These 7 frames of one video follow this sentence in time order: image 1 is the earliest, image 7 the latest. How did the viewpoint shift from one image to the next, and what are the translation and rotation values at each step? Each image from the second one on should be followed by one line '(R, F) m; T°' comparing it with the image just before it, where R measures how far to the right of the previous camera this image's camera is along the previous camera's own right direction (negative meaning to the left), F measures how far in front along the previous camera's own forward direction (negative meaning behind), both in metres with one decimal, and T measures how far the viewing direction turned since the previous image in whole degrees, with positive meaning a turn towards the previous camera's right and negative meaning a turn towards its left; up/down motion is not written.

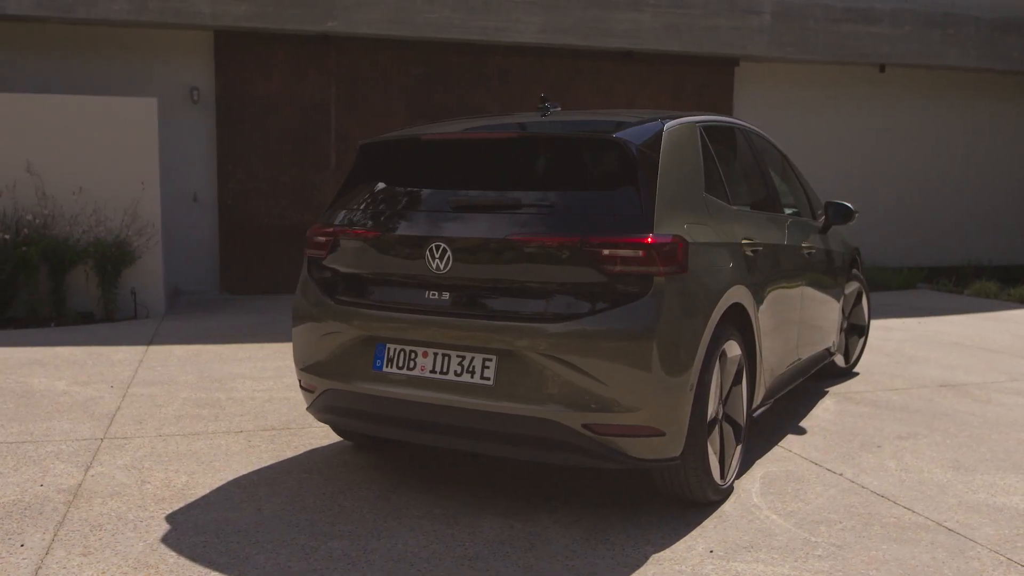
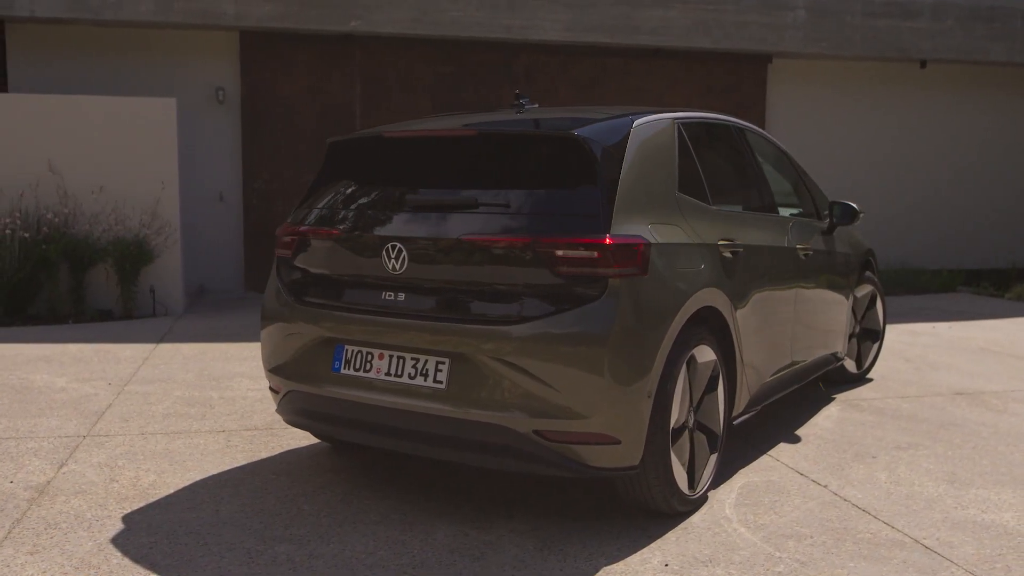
(+0.4, +0.1) m; -3°
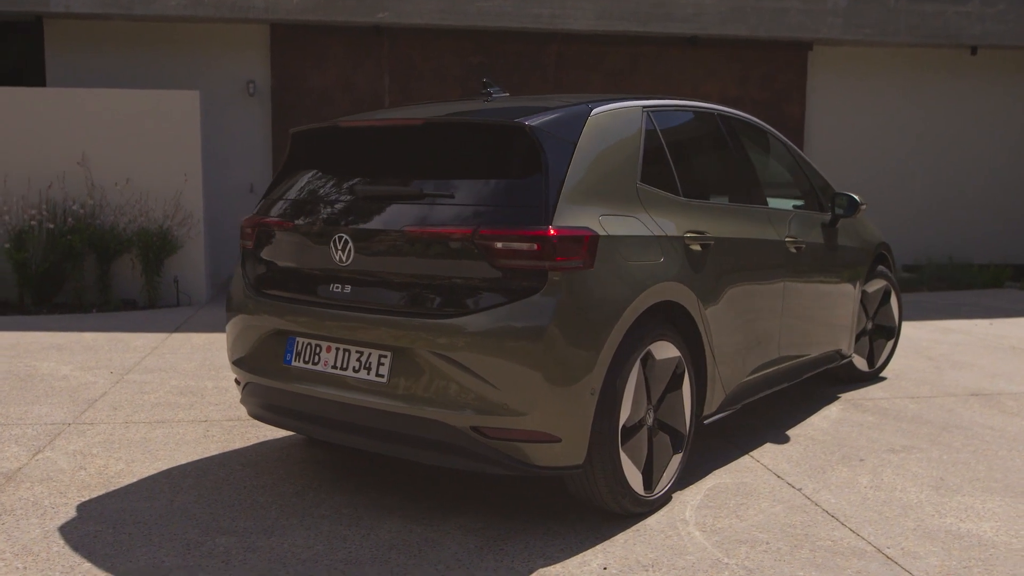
(+0.5, +0.1) m; -4°
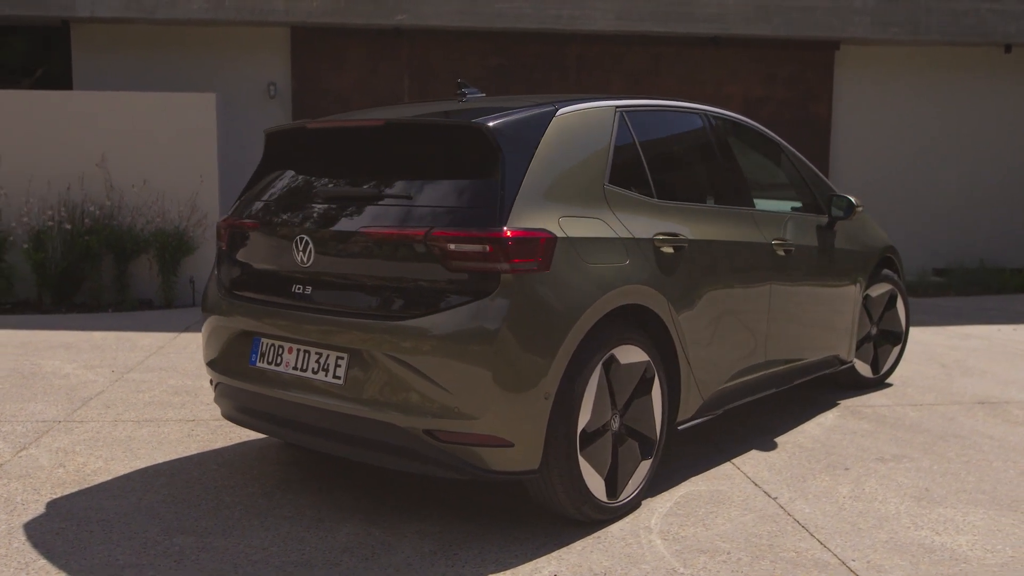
(+0.3, 0.0) m; -3°
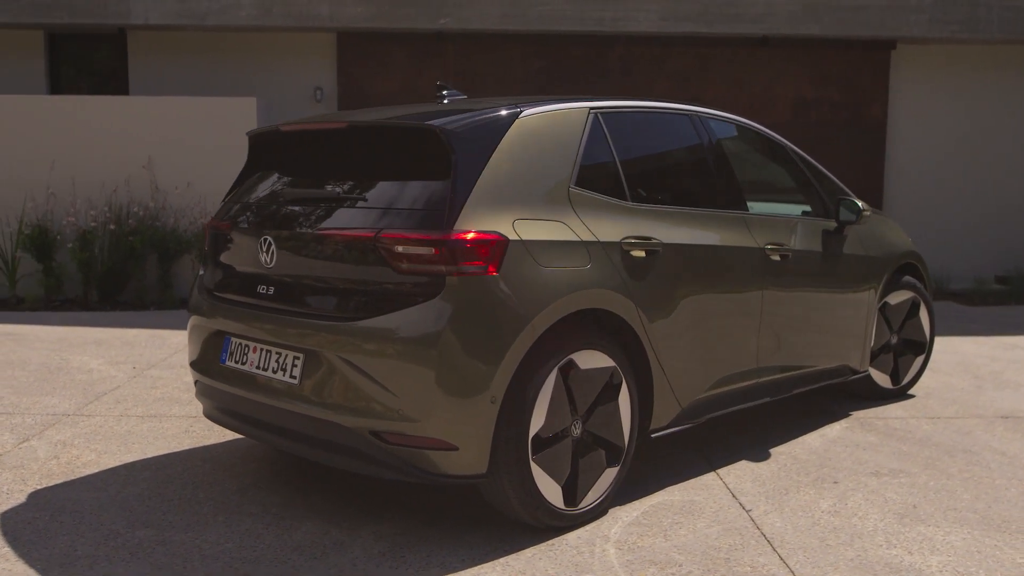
(+0.5, 0.0) m; -5°
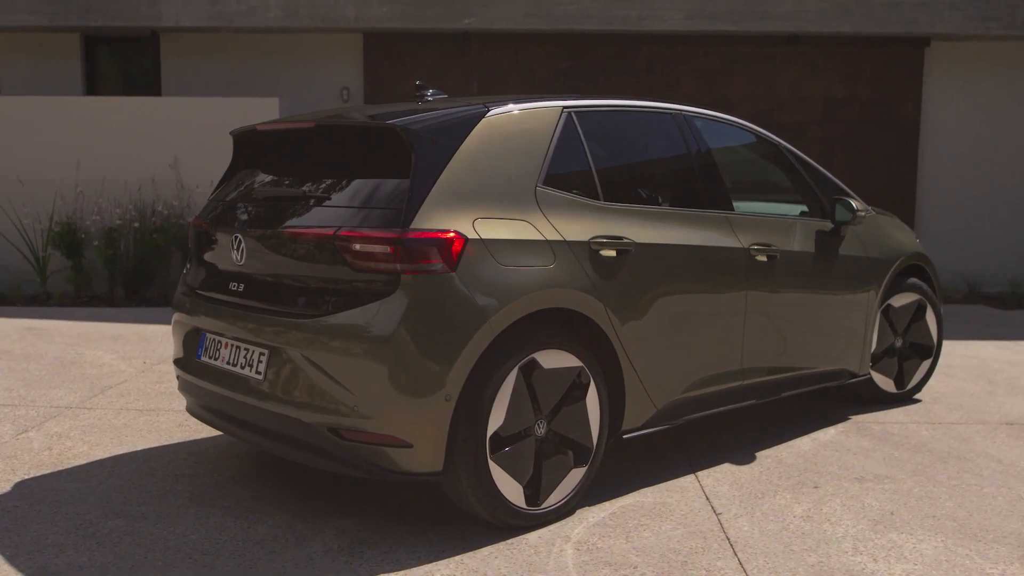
(+0.3, 0.0) m; -3°
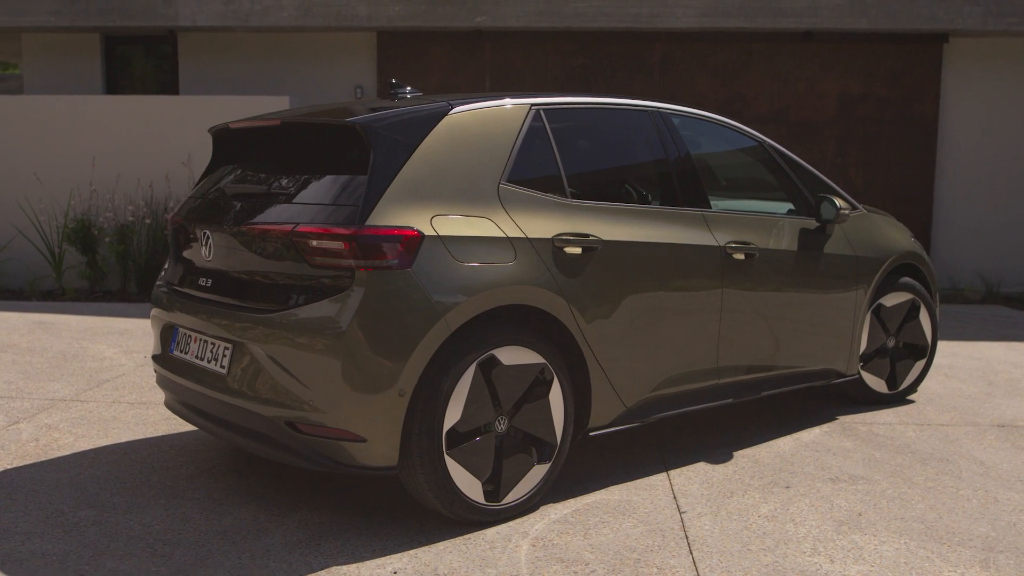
(+0.3, 0.0) m; -2°
